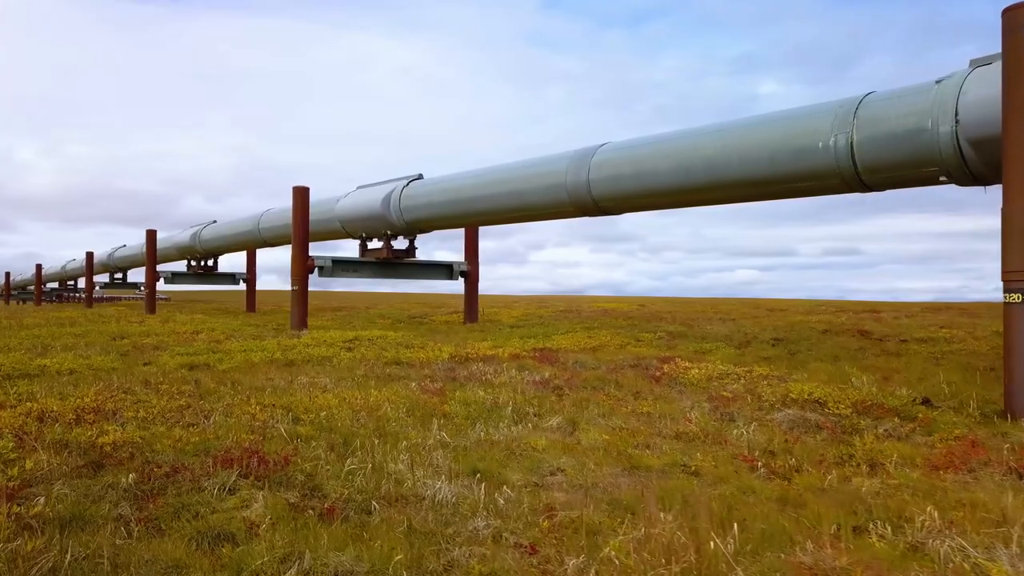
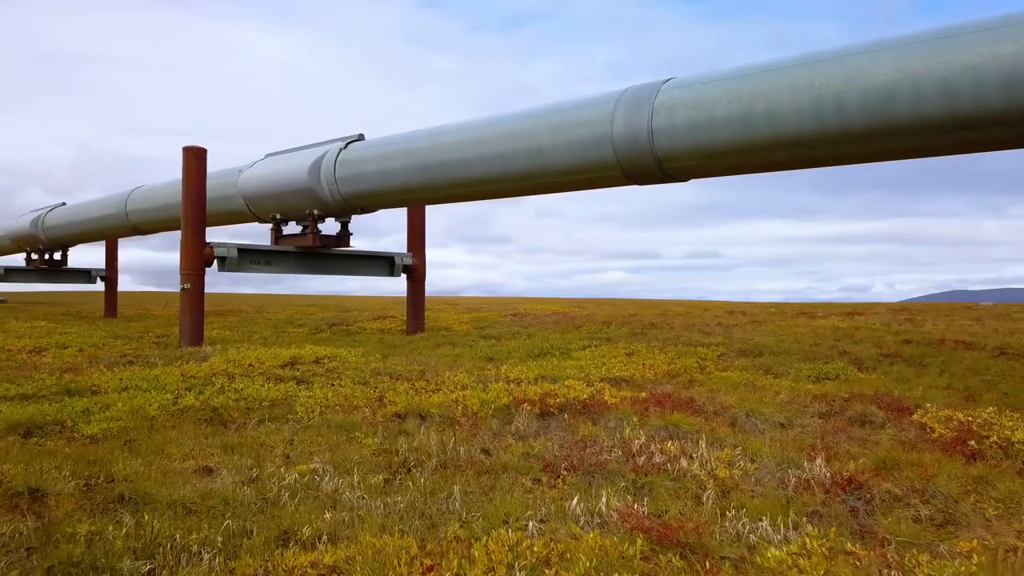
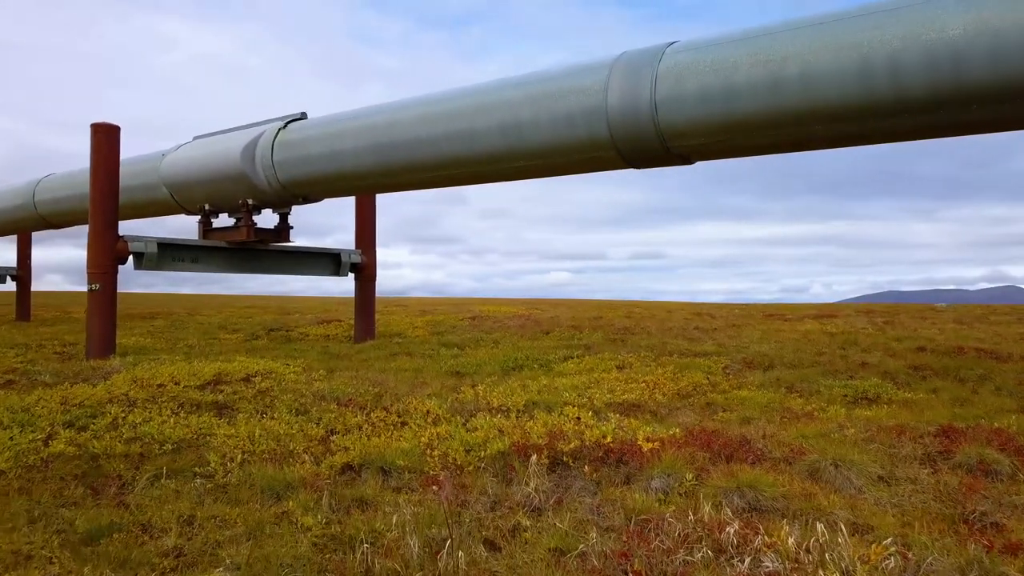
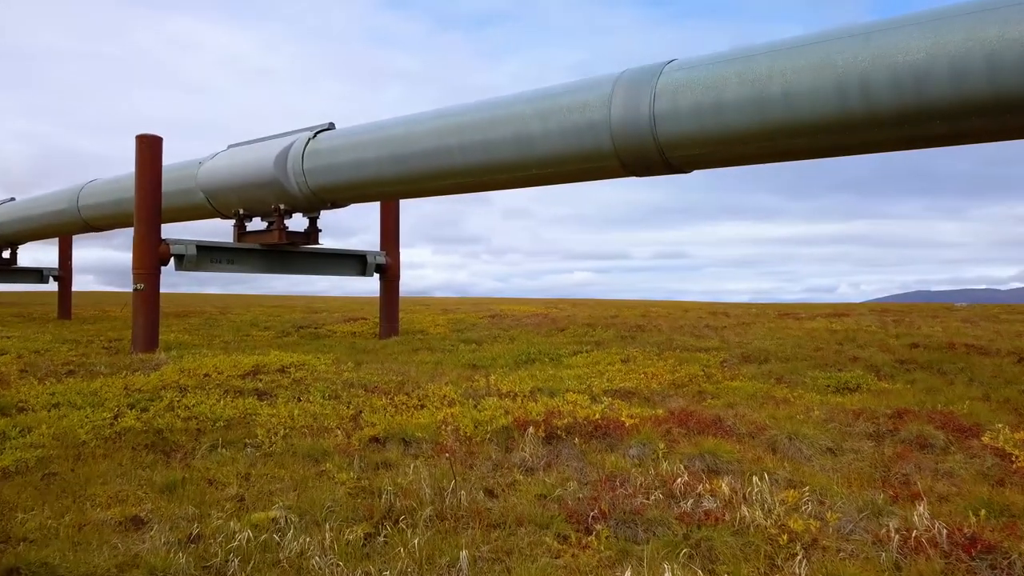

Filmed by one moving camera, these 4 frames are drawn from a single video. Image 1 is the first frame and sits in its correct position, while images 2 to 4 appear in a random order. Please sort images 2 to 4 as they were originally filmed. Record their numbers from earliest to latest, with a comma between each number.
2, 4, 3
